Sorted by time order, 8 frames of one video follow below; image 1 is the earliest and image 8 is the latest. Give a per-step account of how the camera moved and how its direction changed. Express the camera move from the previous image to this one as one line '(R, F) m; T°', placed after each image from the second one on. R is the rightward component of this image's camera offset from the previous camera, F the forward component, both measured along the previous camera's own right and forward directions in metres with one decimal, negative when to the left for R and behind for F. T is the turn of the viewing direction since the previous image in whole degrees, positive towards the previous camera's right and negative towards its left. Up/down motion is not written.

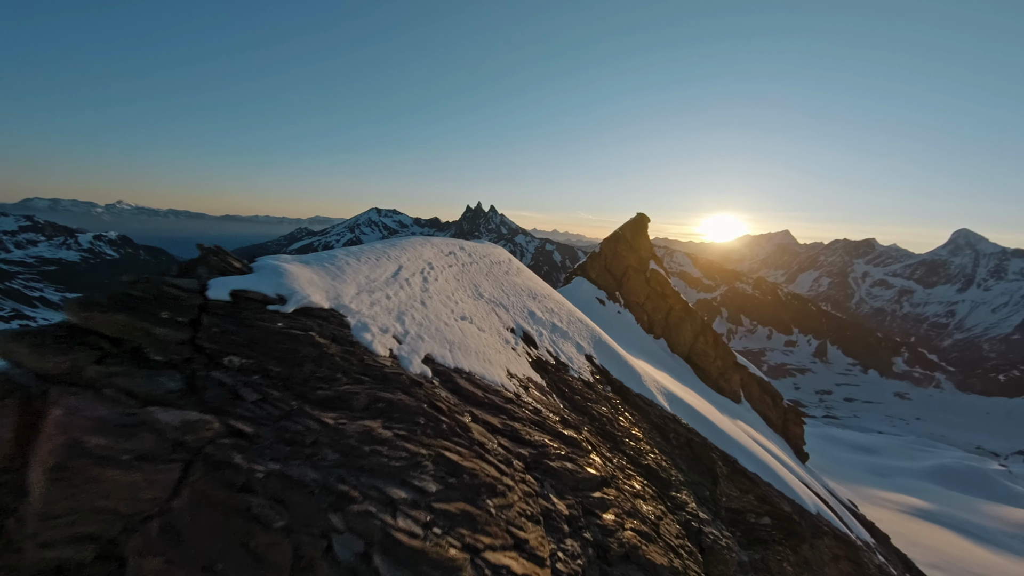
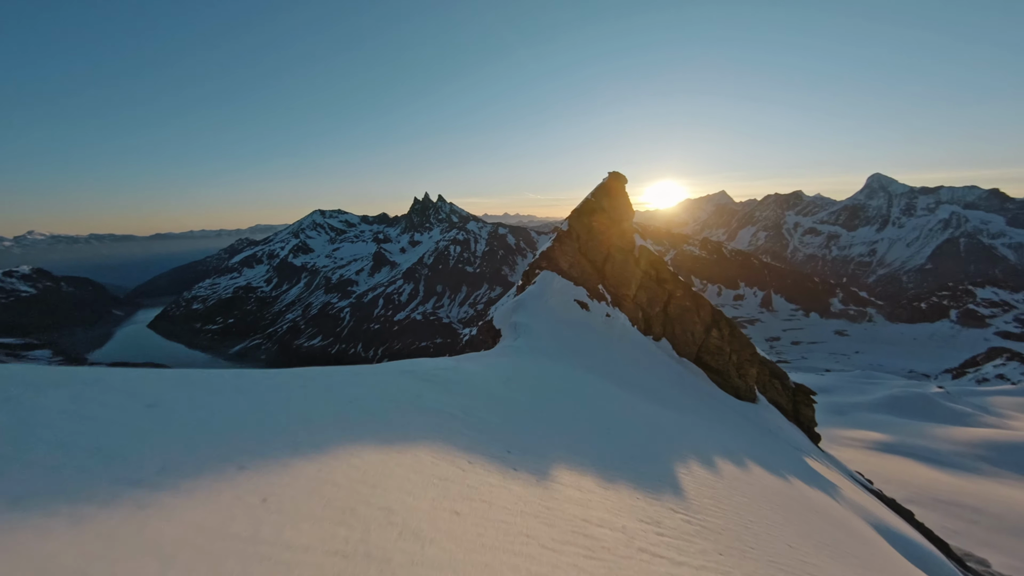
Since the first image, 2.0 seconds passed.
(-0.5, +1.2) m; +5°
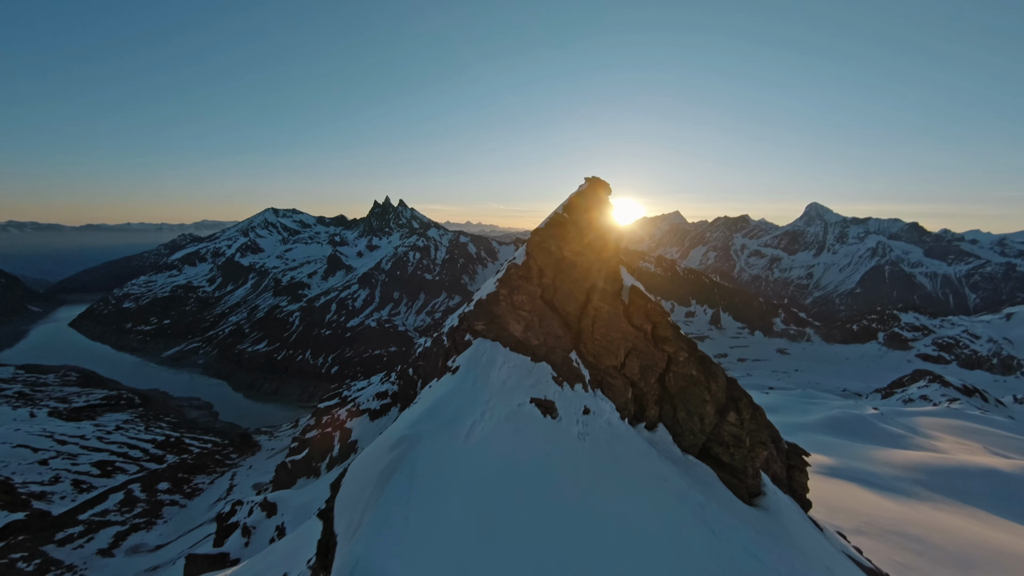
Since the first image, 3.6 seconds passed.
(+0.2, +1.7) m; +5°
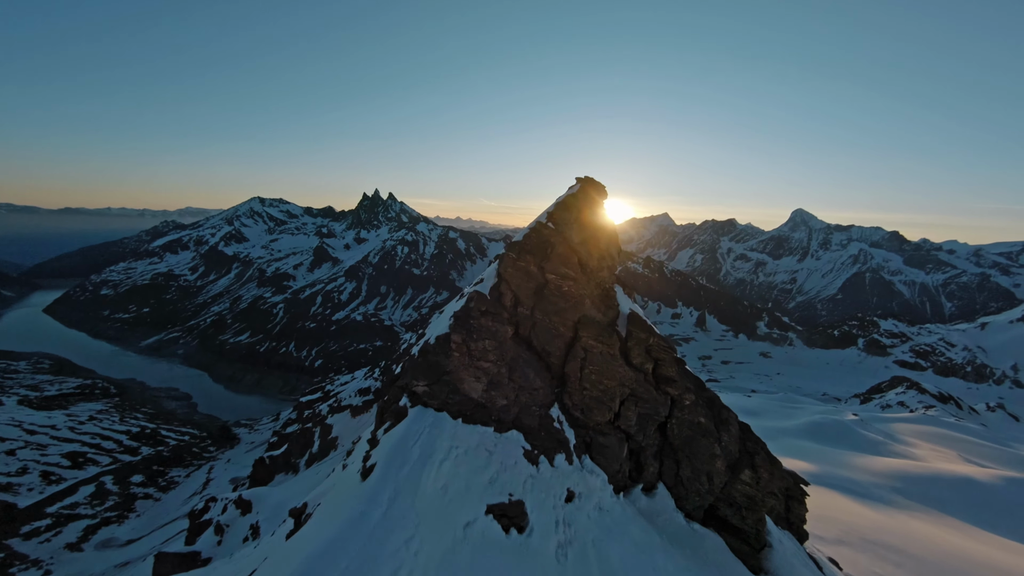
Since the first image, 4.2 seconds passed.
(+0.1, +0.7) m; +2°
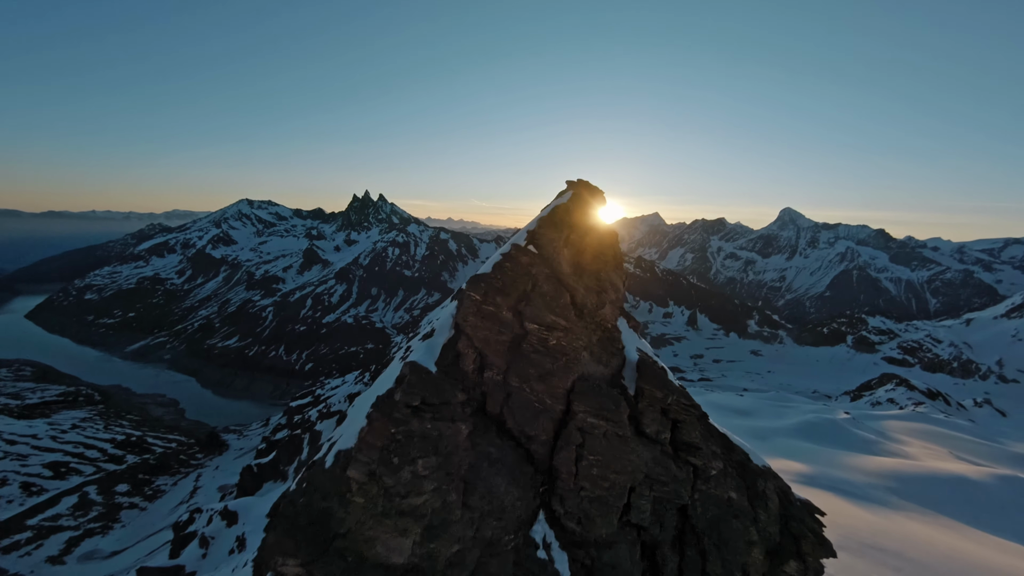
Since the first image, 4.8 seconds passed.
(0.0, +0.7) m; +1°
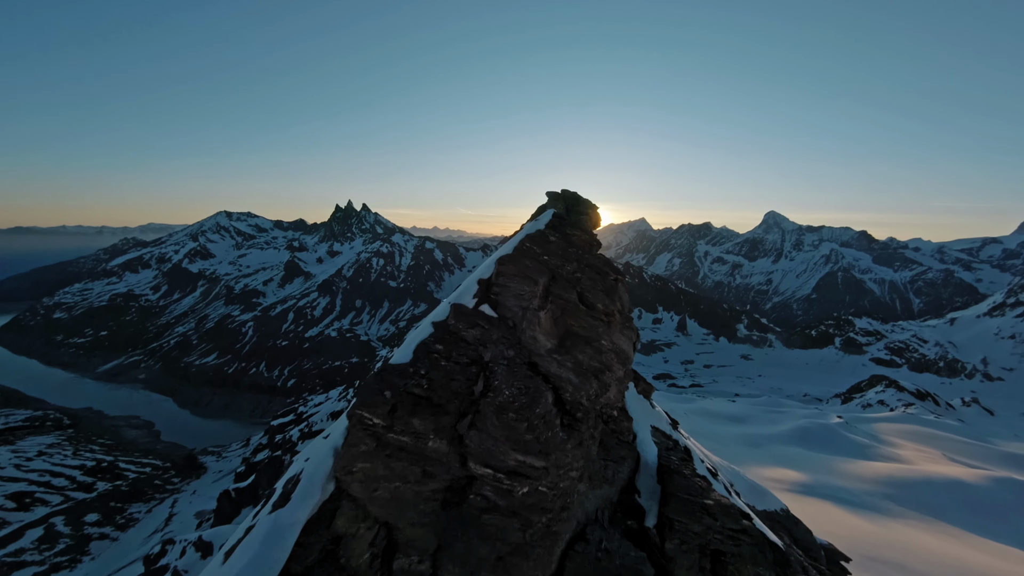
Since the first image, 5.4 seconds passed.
(+0.9, +2.9) m; +1°
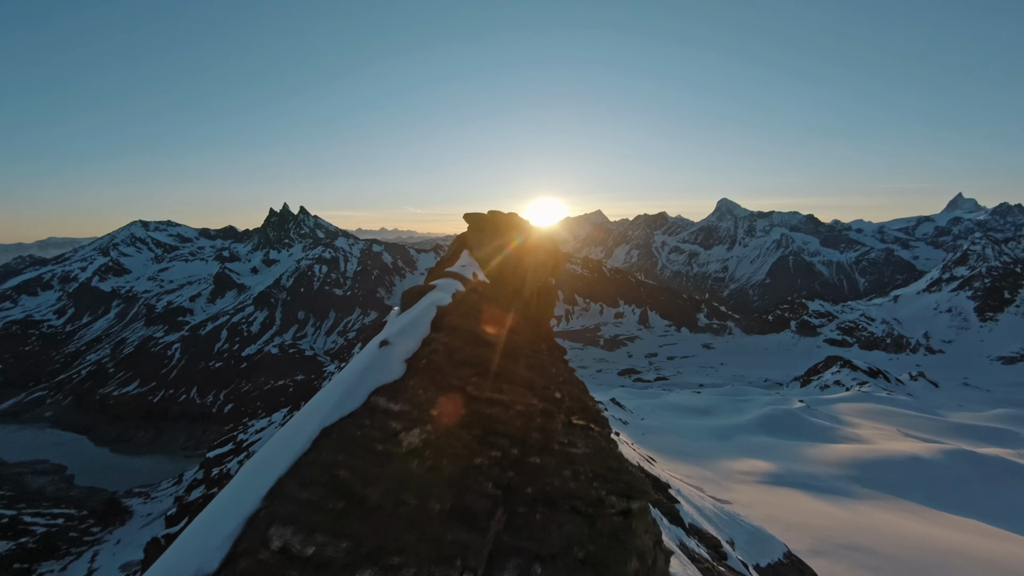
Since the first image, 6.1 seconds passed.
(+4.2, +8.7) m; +5°
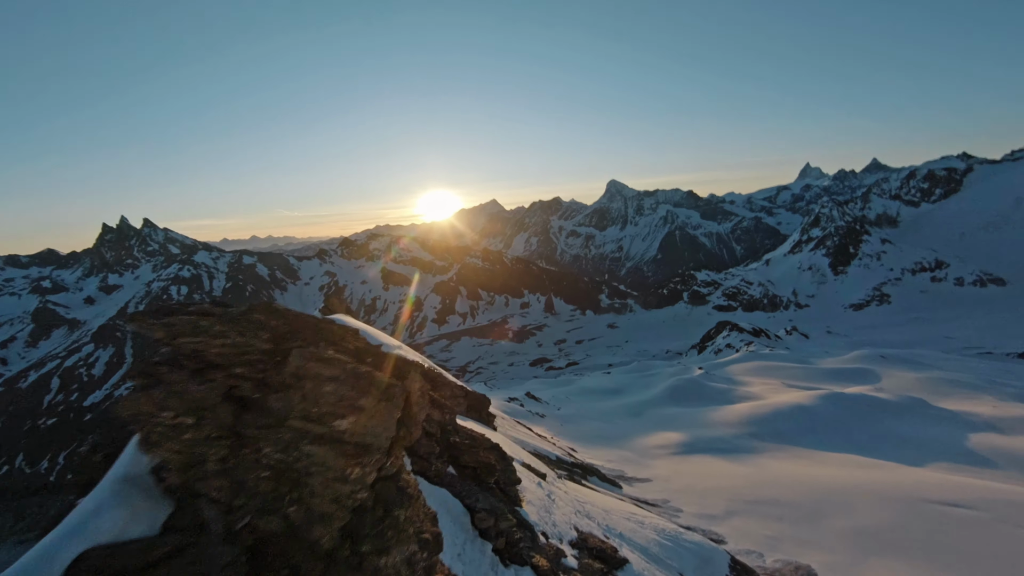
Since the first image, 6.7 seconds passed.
(+6.8, +8.3) m; +11°
